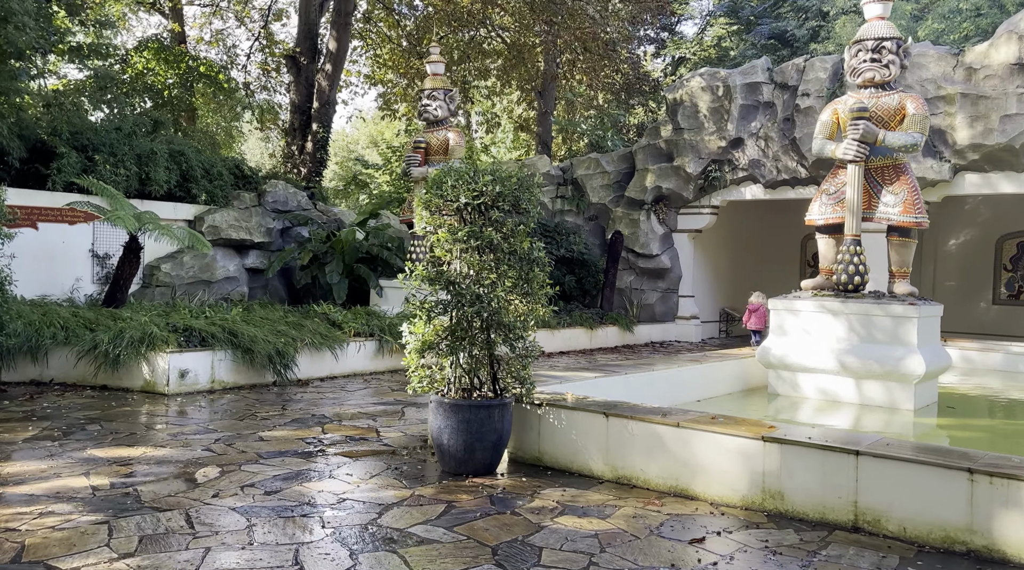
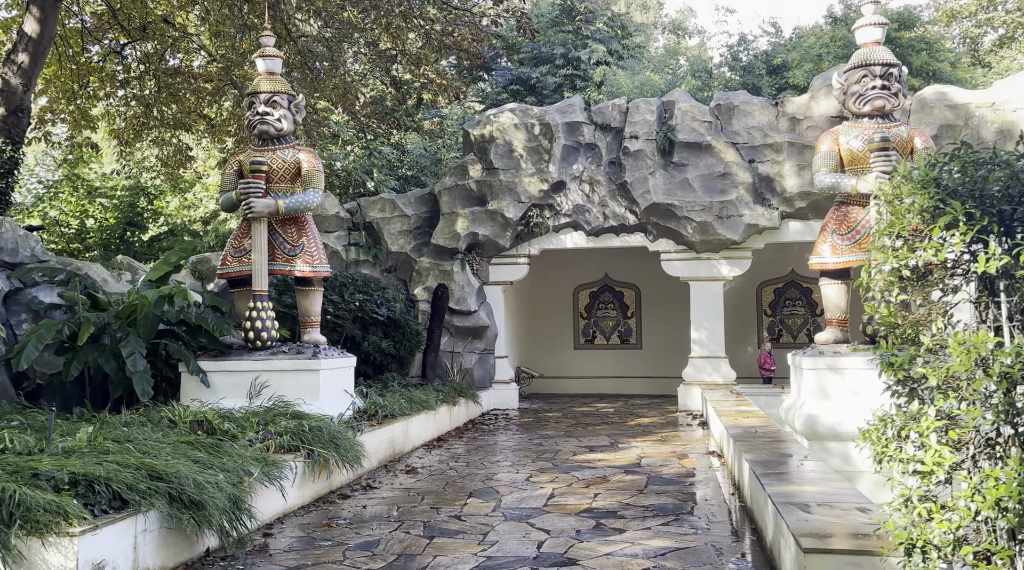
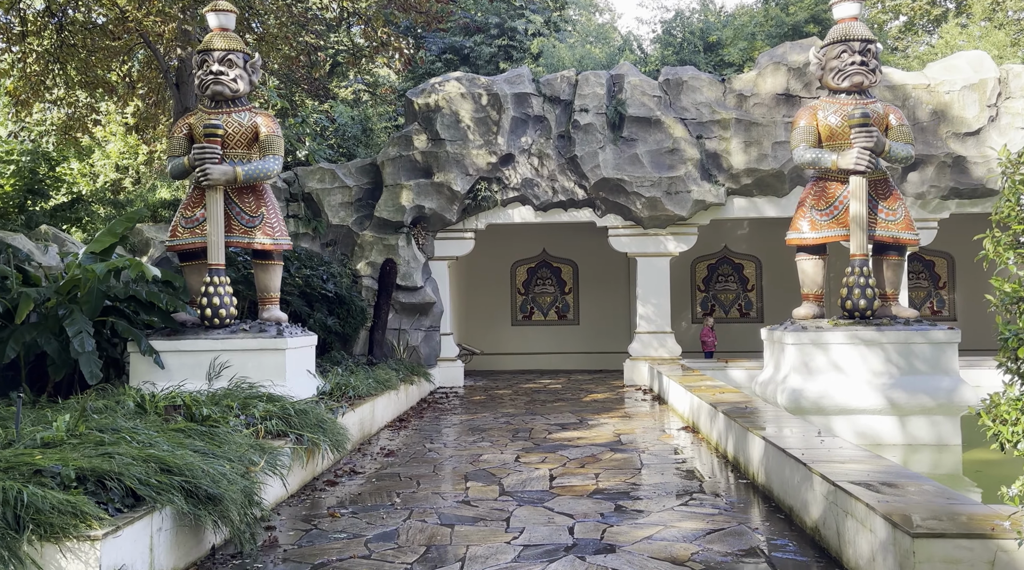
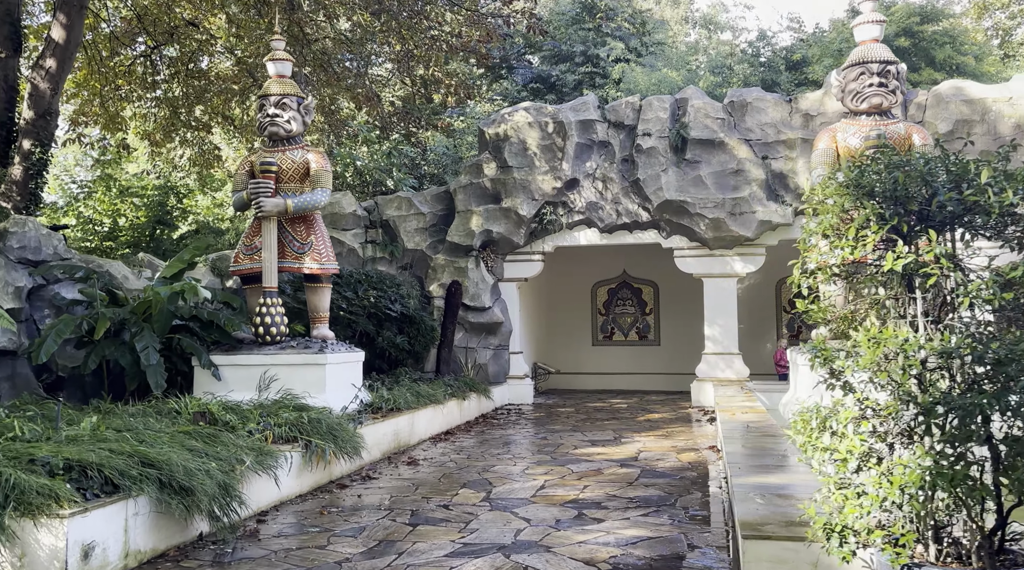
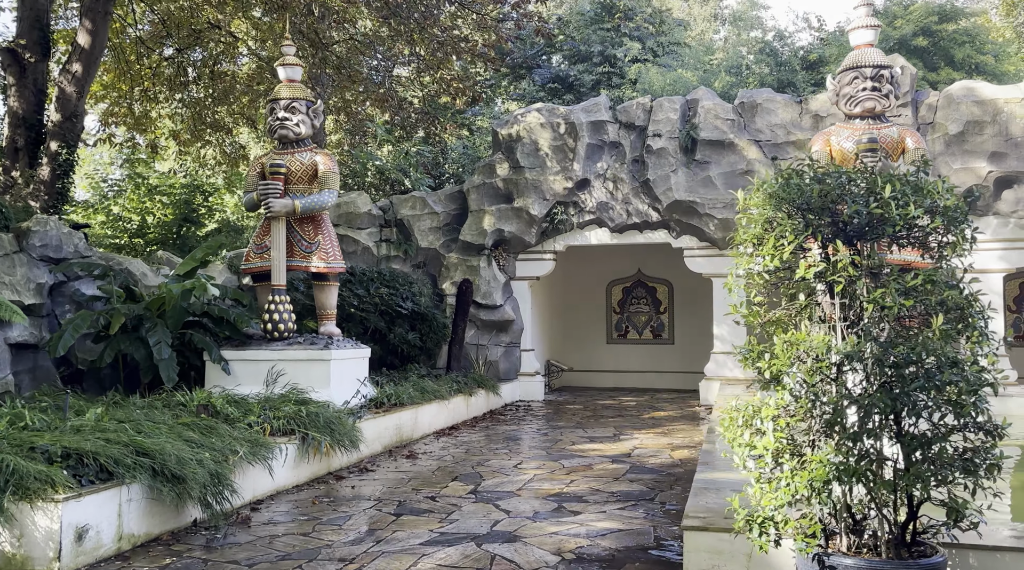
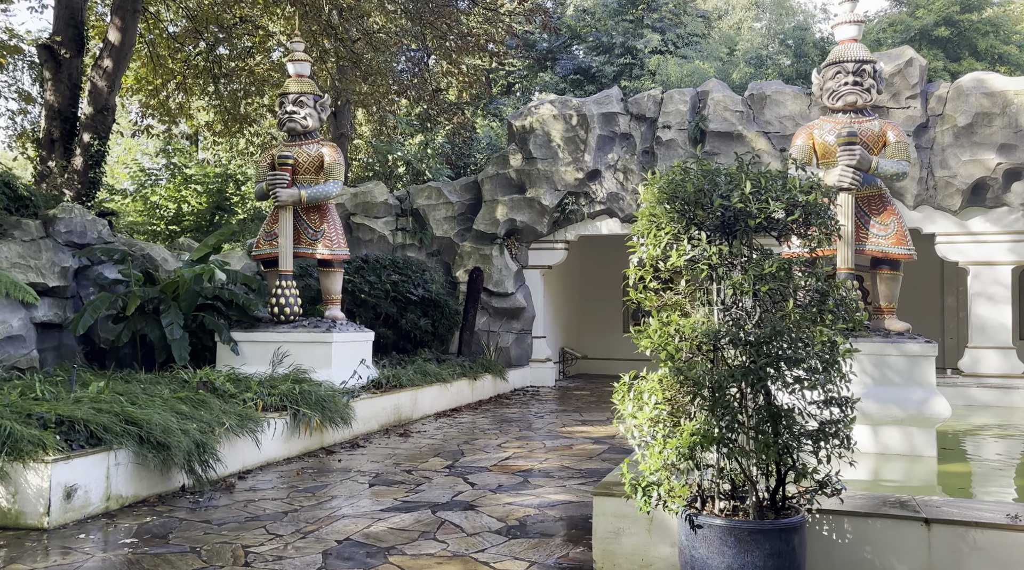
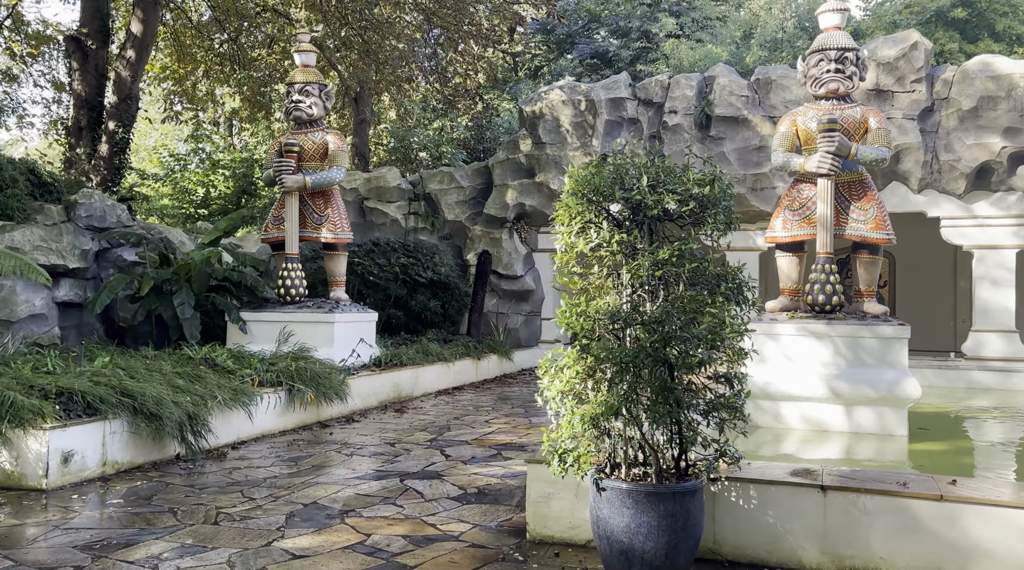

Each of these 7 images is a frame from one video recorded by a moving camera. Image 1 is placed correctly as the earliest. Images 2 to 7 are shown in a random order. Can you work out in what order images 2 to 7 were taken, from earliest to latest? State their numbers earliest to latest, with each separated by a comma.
7, 6, 5, 4, 2, 3
